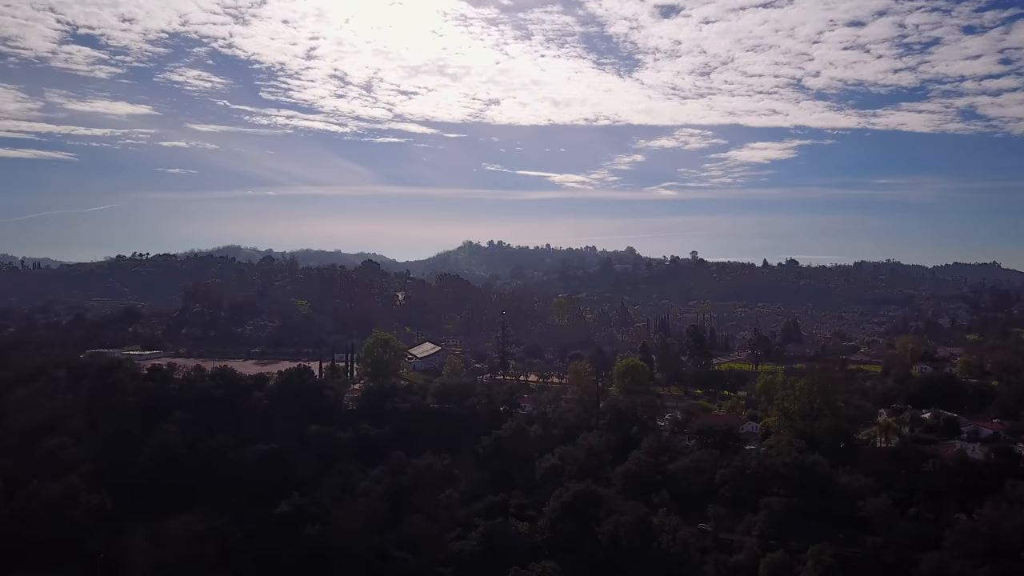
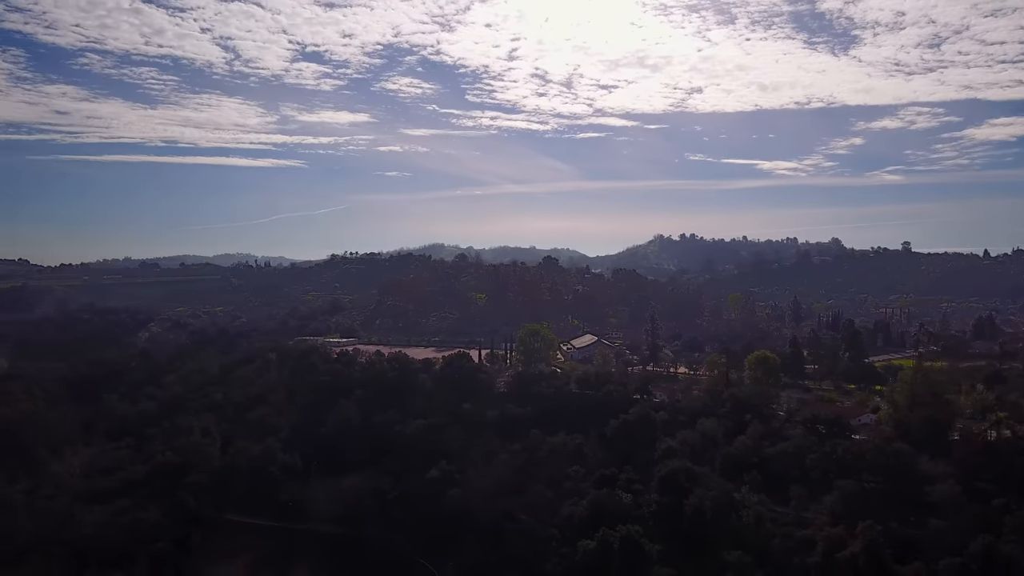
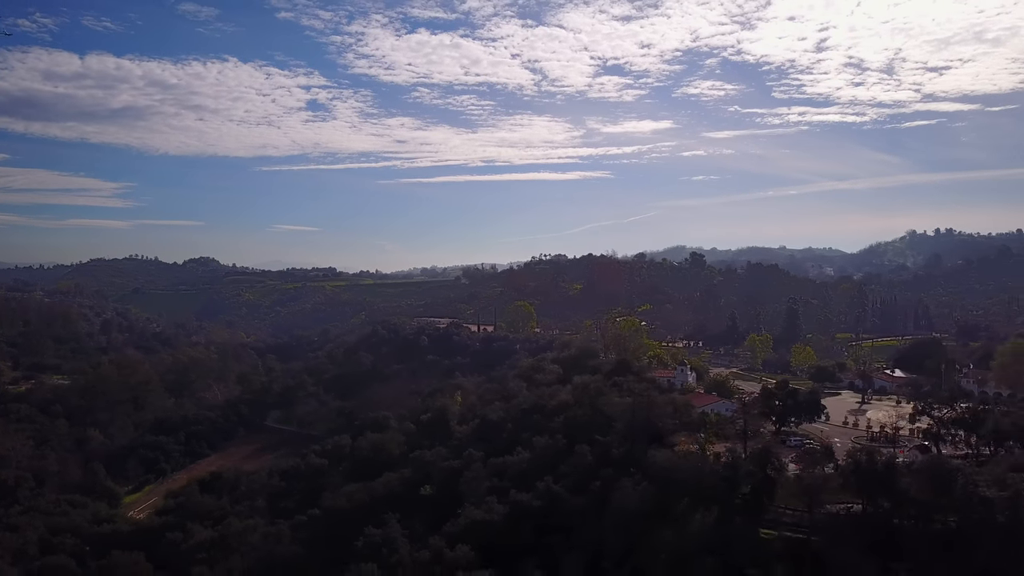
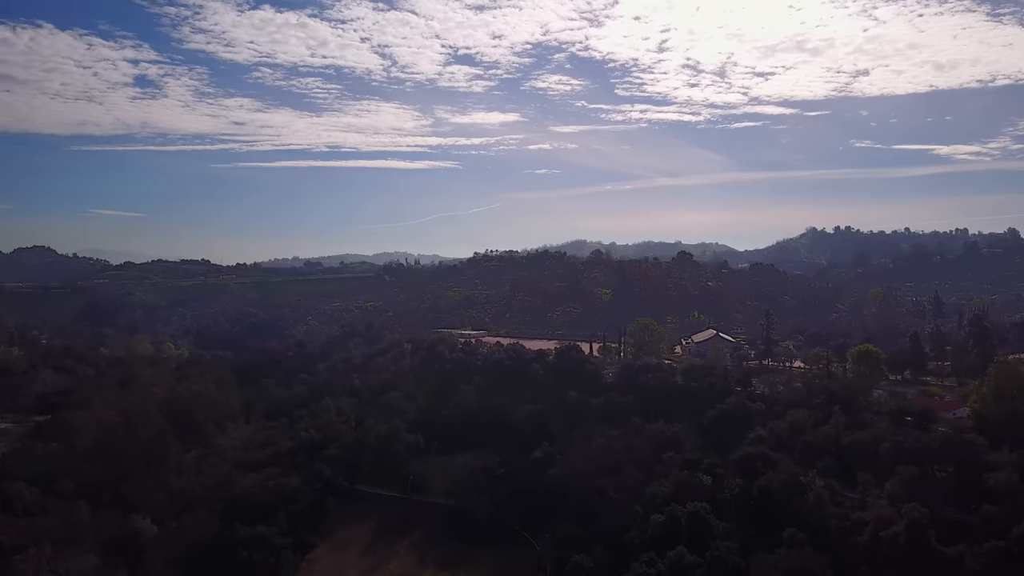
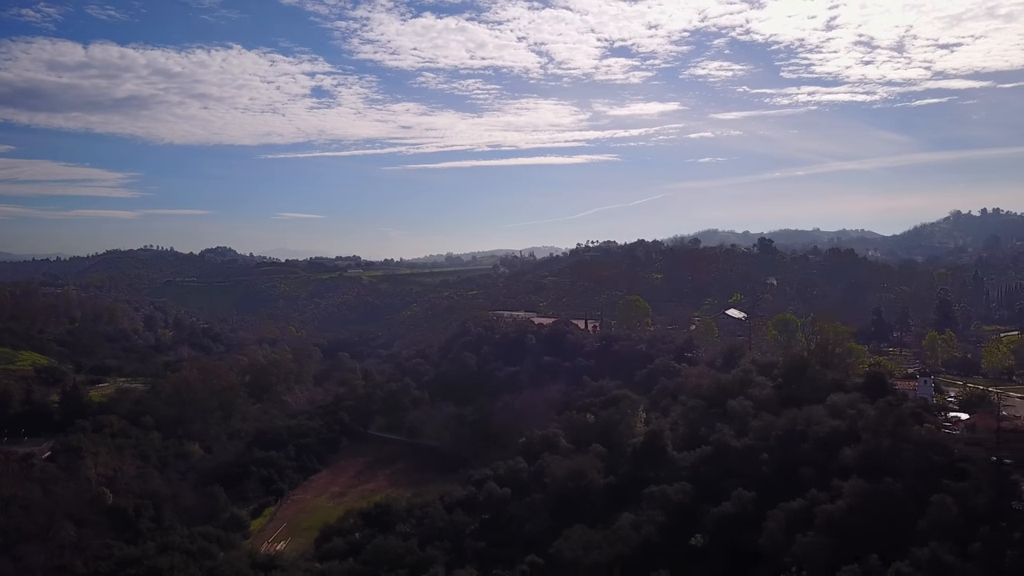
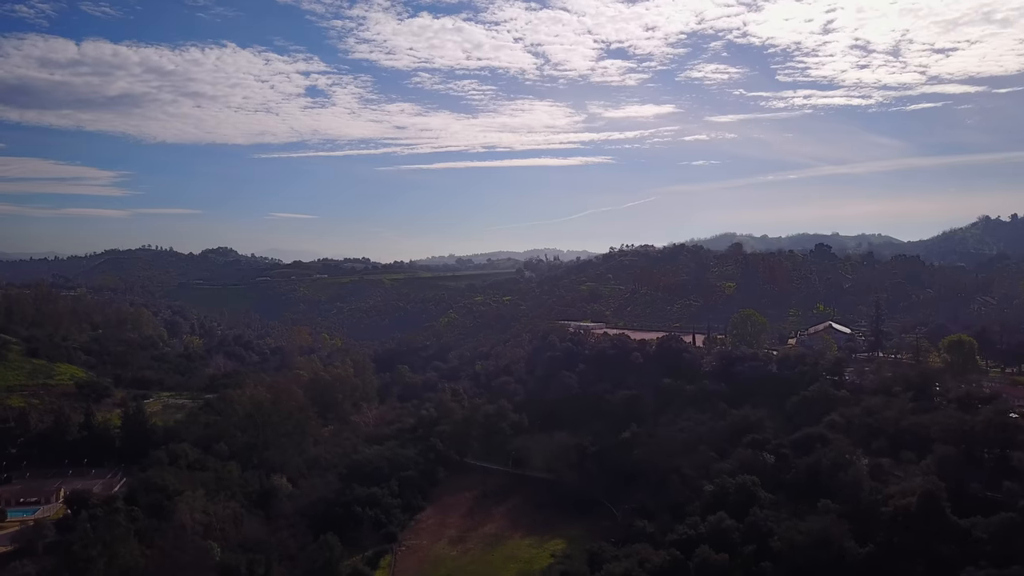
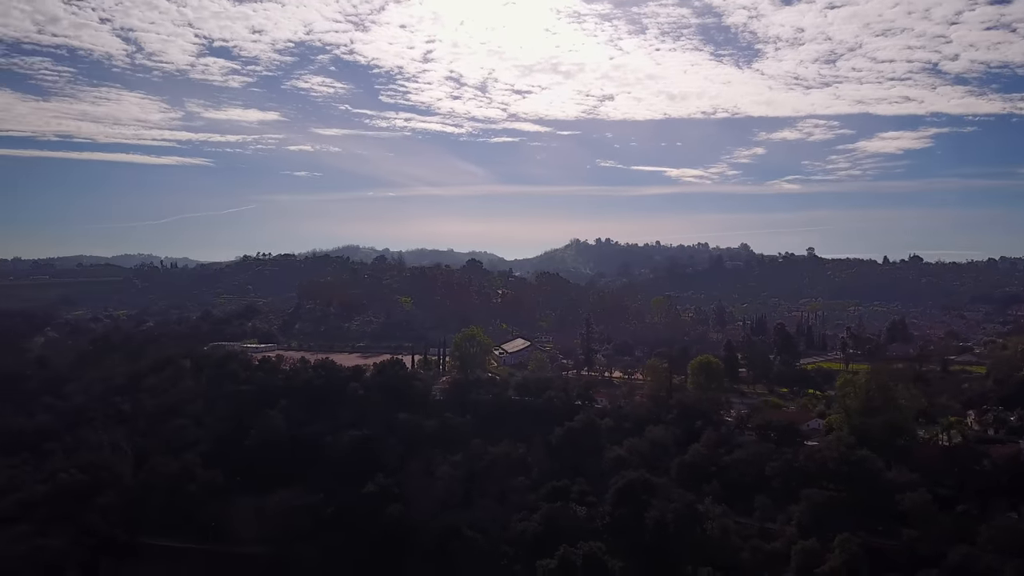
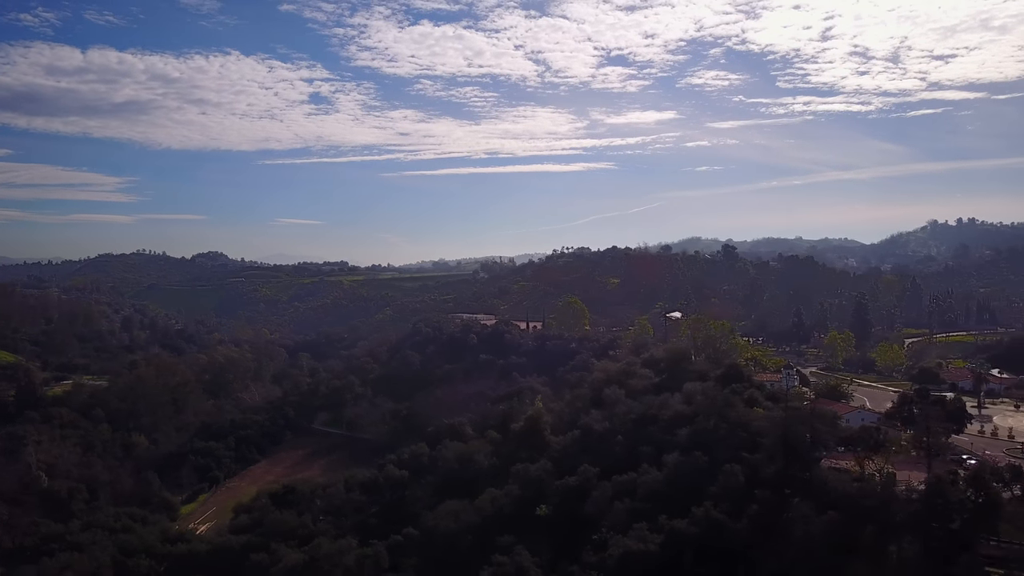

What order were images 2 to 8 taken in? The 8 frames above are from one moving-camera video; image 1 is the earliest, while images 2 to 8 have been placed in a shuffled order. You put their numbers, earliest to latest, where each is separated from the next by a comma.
7, 2, 4, 6, 5, 8, 3
